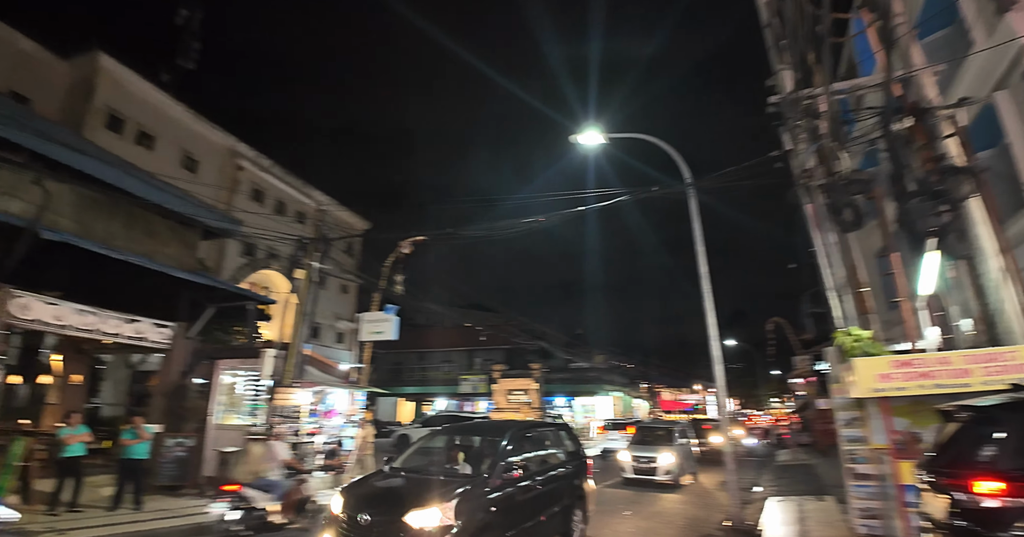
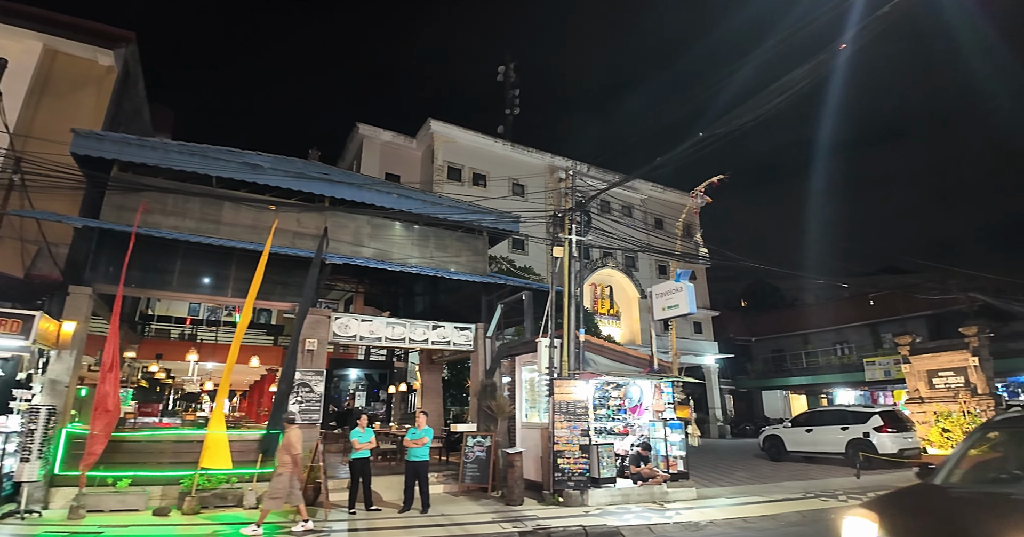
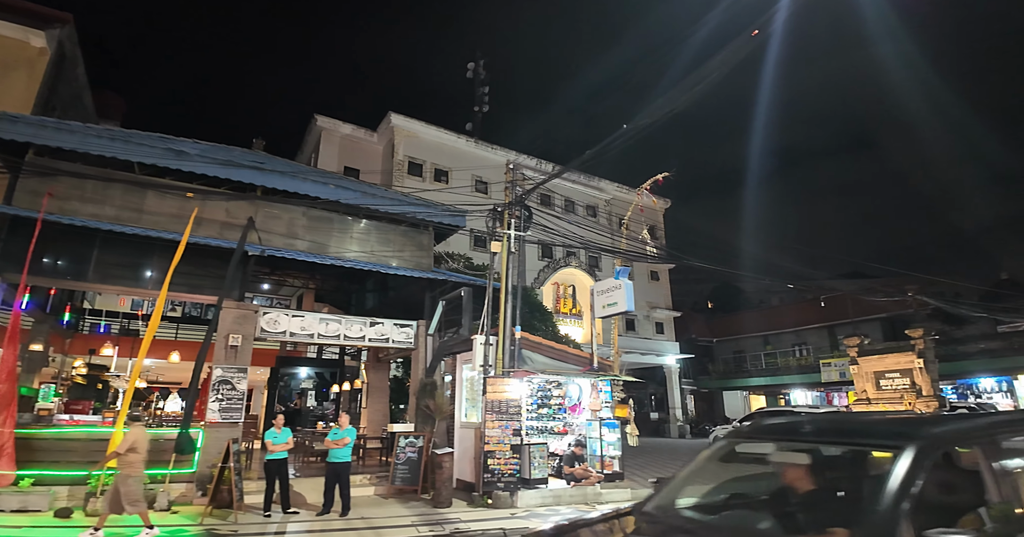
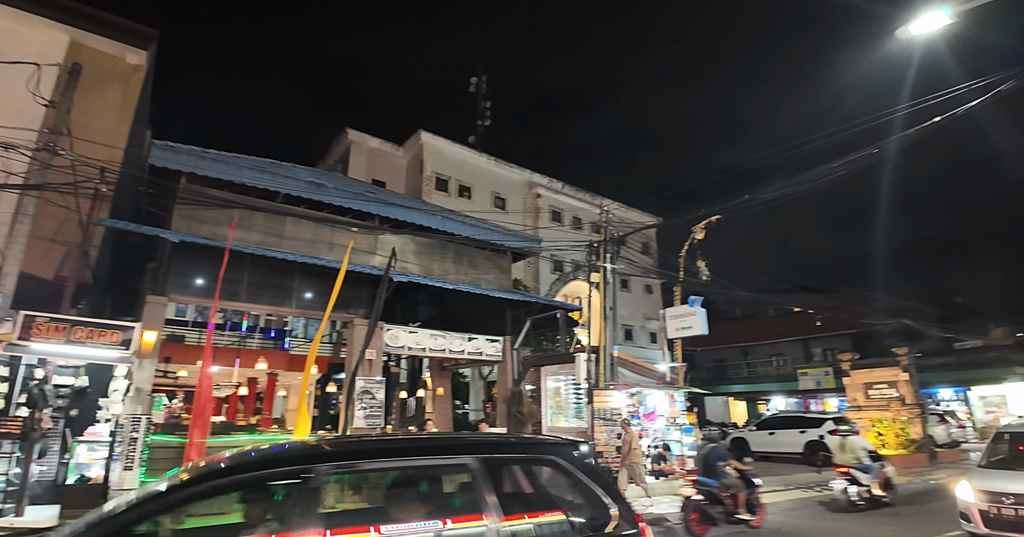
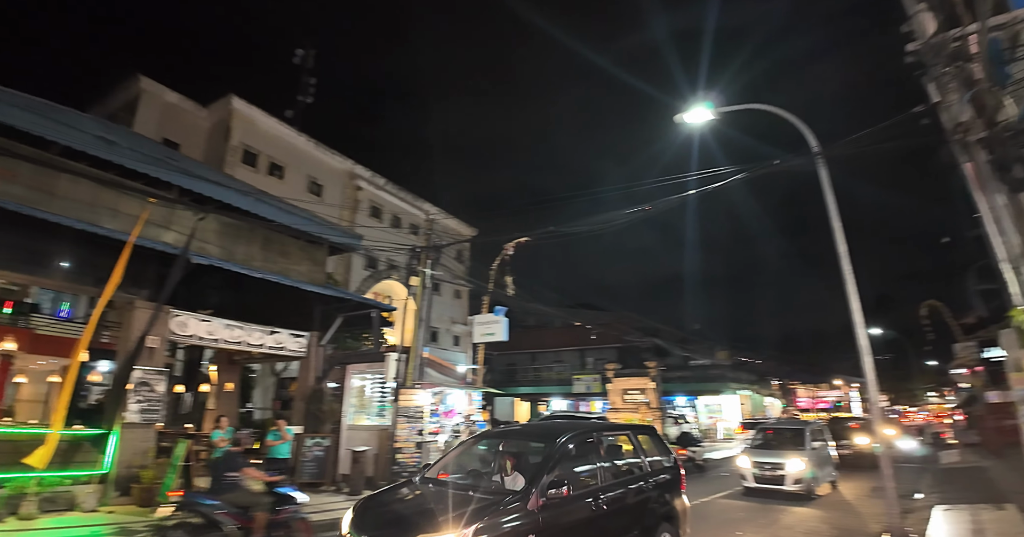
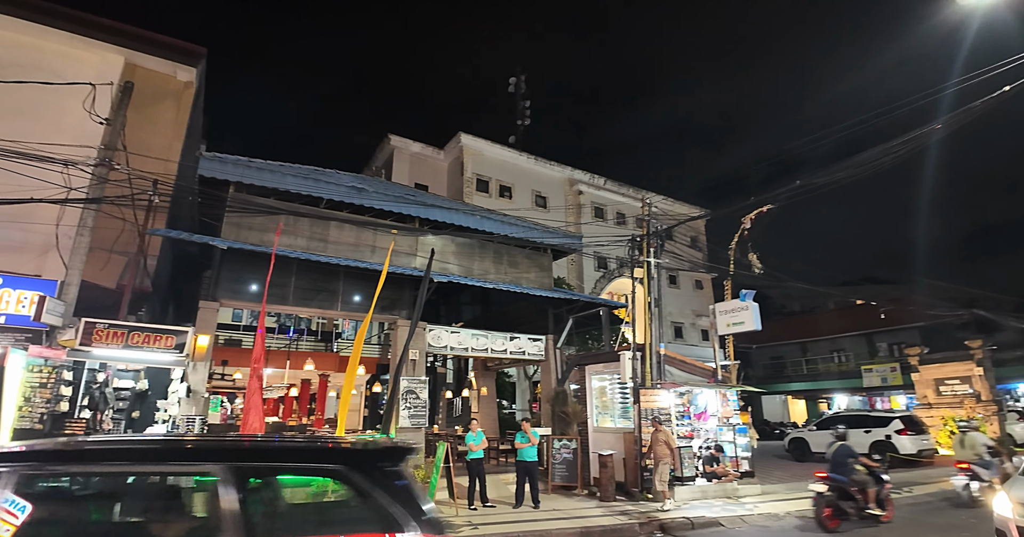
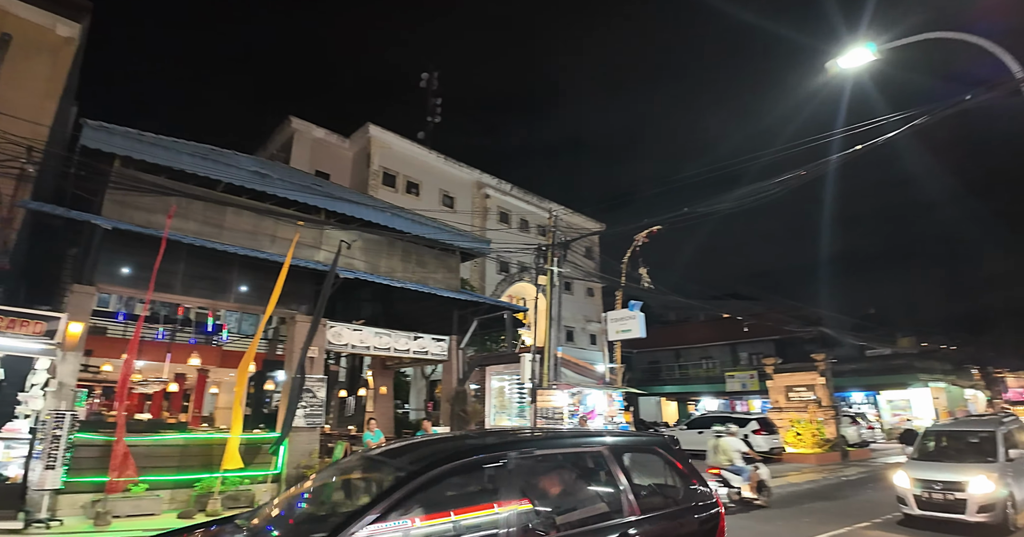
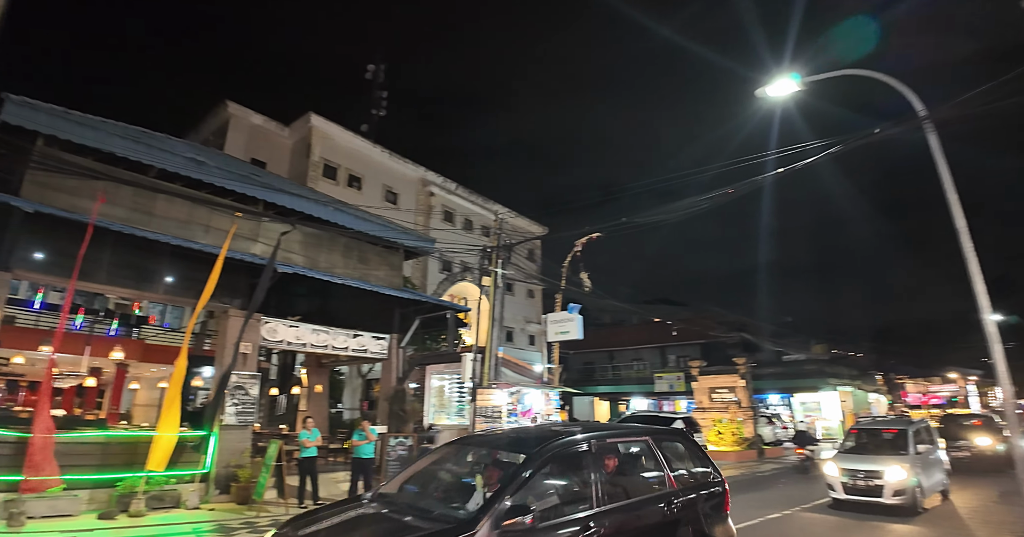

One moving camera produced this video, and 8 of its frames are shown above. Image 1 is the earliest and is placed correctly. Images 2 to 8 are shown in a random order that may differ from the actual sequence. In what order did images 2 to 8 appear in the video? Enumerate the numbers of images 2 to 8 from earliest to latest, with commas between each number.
5, 8, 7, 4, 6, 2, 3
